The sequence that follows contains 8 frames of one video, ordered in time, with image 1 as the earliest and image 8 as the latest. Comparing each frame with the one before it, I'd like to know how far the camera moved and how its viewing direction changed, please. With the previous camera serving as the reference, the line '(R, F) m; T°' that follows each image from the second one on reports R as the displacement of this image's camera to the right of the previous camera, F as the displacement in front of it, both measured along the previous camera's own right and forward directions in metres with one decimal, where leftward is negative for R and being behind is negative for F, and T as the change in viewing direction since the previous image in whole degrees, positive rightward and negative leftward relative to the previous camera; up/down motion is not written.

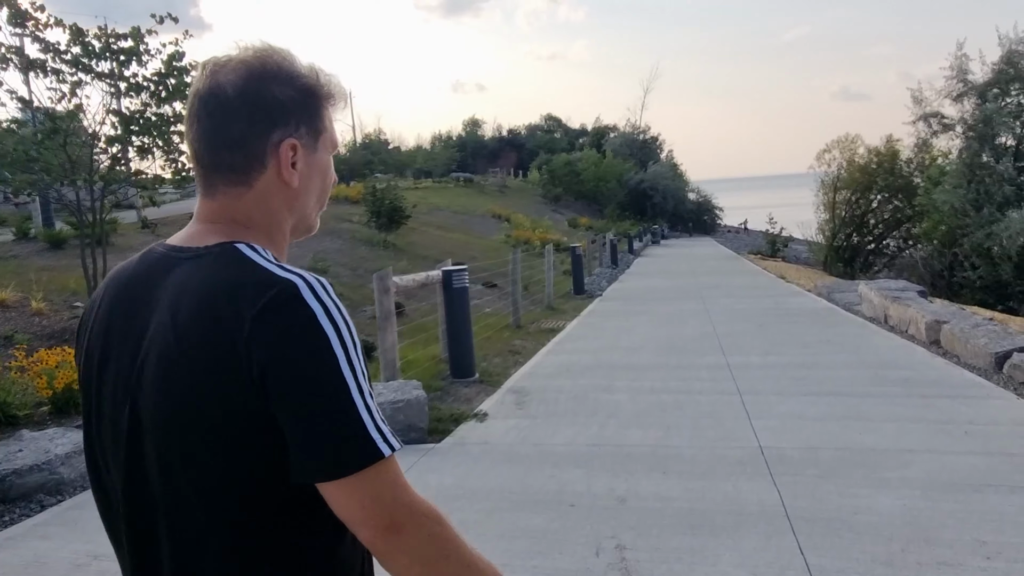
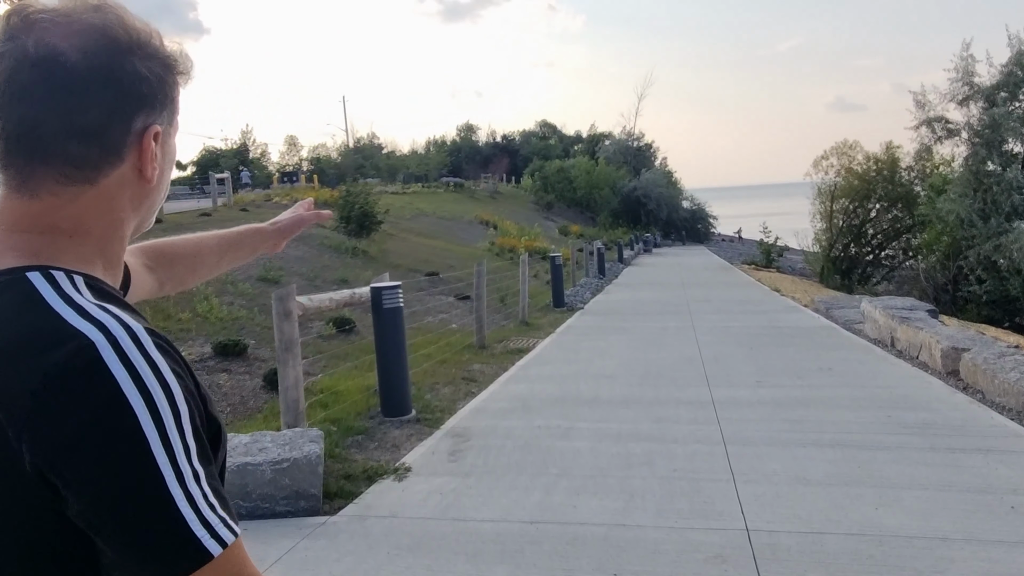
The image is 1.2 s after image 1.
(+0.4, +1.2) m; 0°
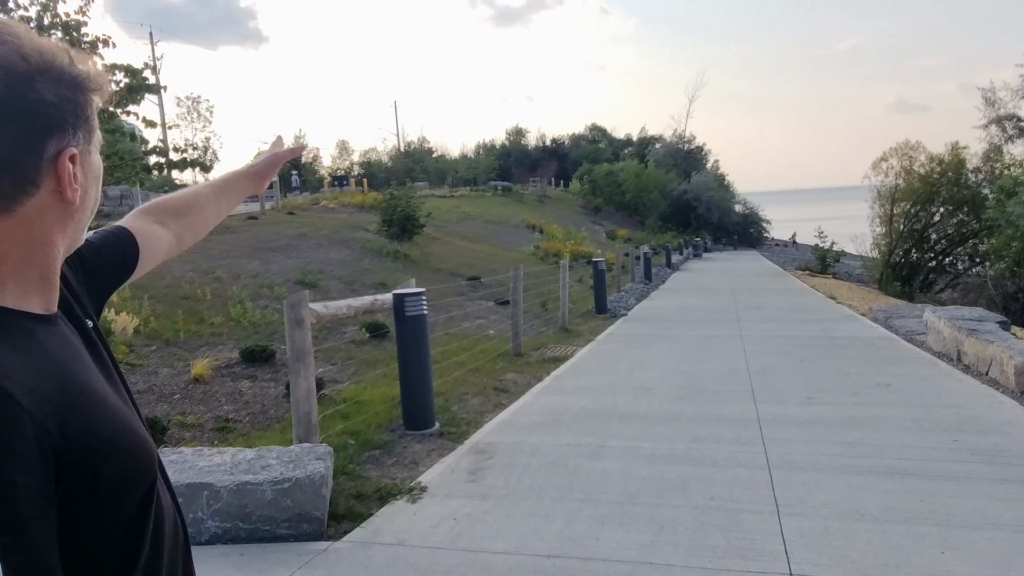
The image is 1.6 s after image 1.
(+0.2, +0.3) m; -4°
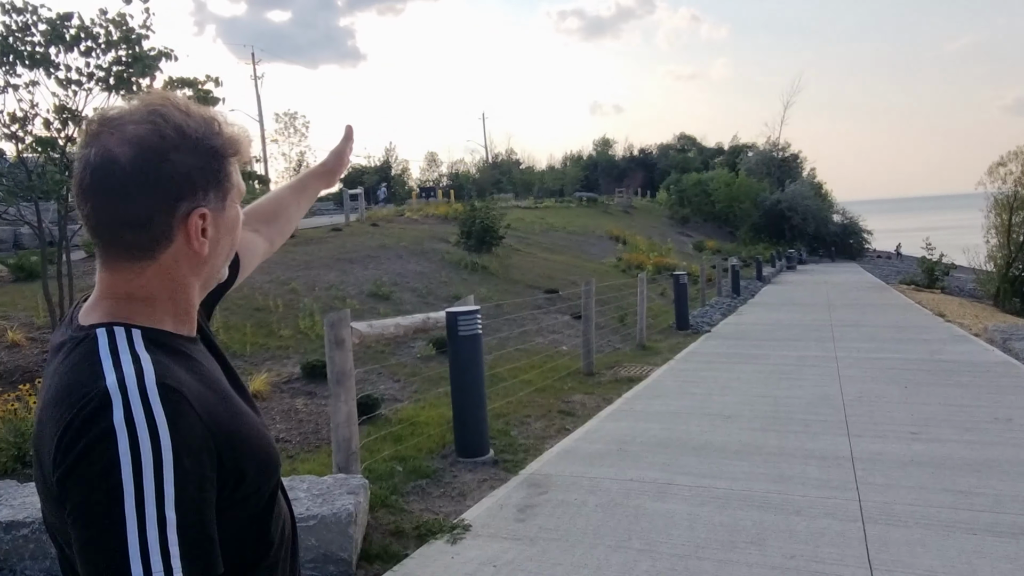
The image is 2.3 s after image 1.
(+0.2, +0.4) m; -7°
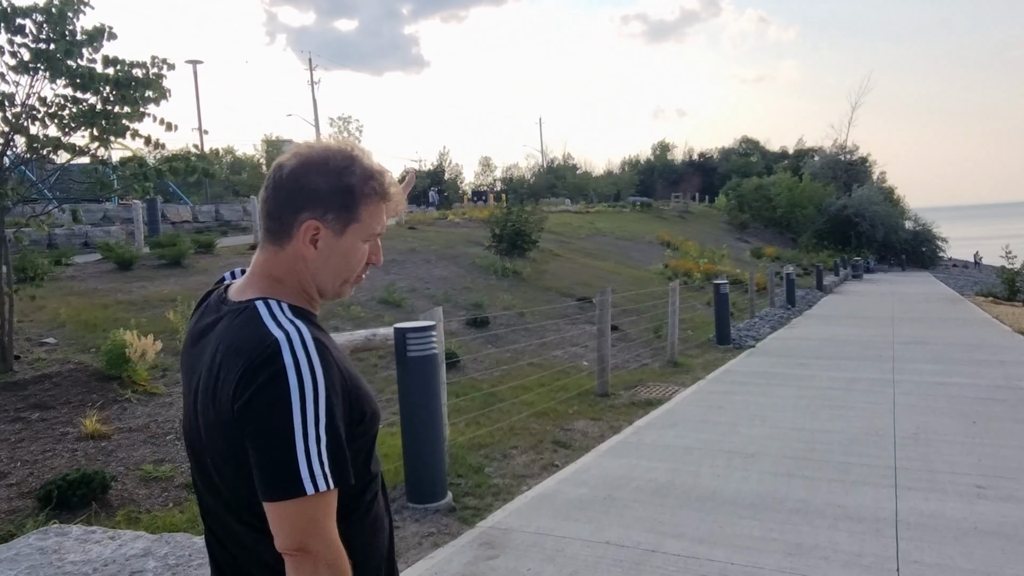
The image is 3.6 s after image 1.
(+0.6, +1.0) m; -5°
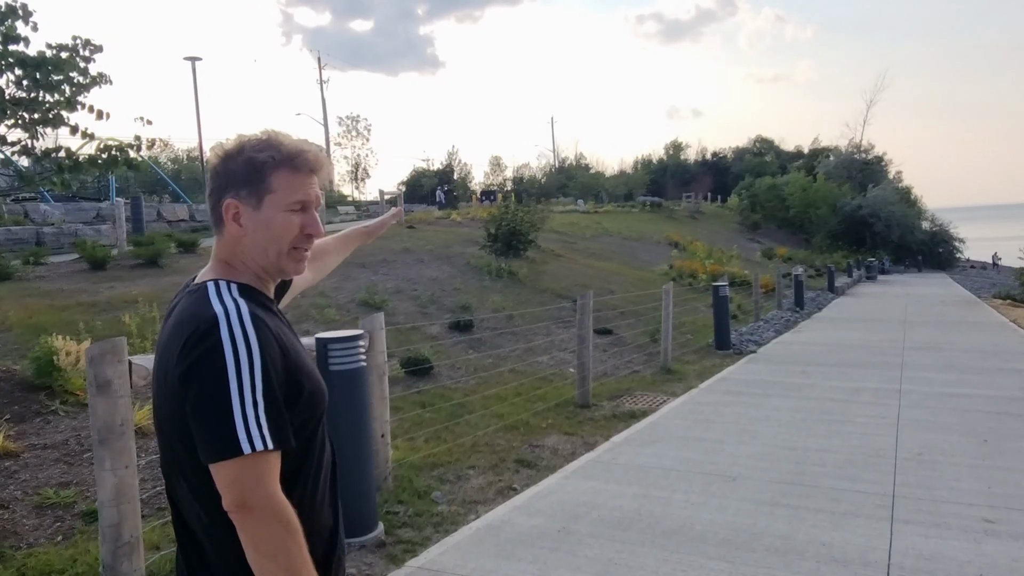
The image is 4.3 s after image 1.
(+0.4, +0.6) m; -1°
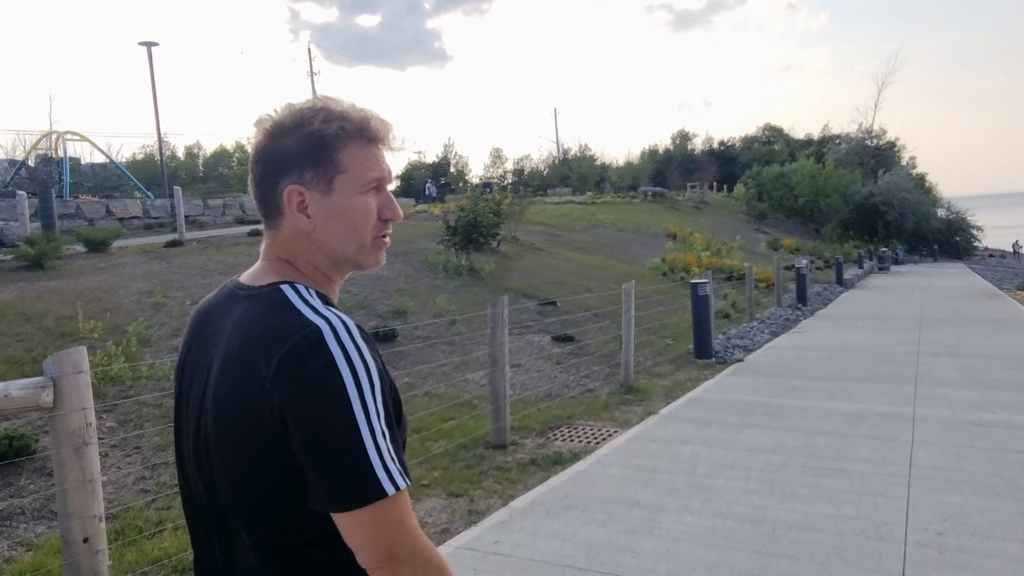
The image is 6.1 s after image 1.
(+1.0, +1.8) m; -1°
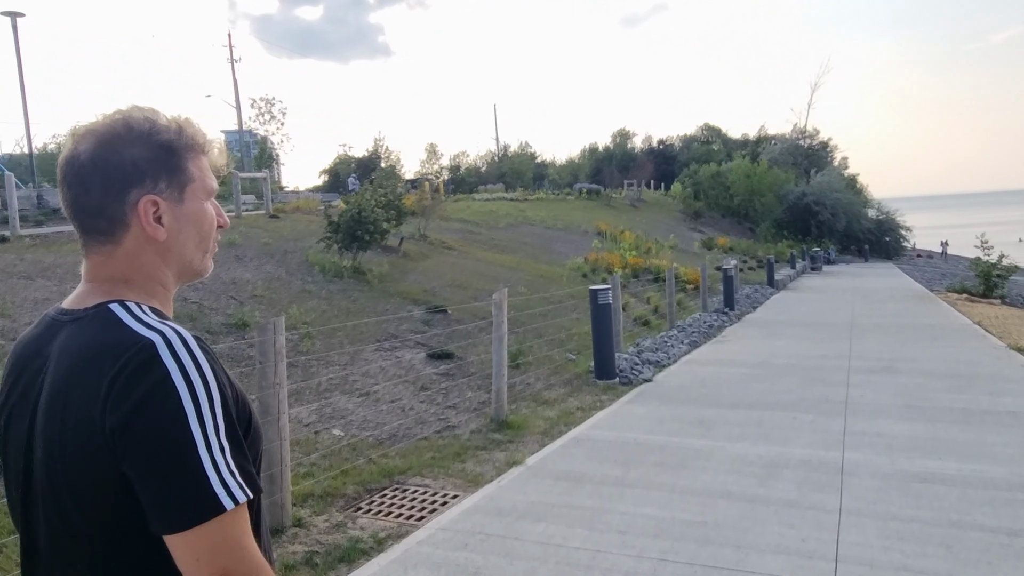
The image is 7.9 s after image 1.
(+0.9, +1.7) m; +4°
